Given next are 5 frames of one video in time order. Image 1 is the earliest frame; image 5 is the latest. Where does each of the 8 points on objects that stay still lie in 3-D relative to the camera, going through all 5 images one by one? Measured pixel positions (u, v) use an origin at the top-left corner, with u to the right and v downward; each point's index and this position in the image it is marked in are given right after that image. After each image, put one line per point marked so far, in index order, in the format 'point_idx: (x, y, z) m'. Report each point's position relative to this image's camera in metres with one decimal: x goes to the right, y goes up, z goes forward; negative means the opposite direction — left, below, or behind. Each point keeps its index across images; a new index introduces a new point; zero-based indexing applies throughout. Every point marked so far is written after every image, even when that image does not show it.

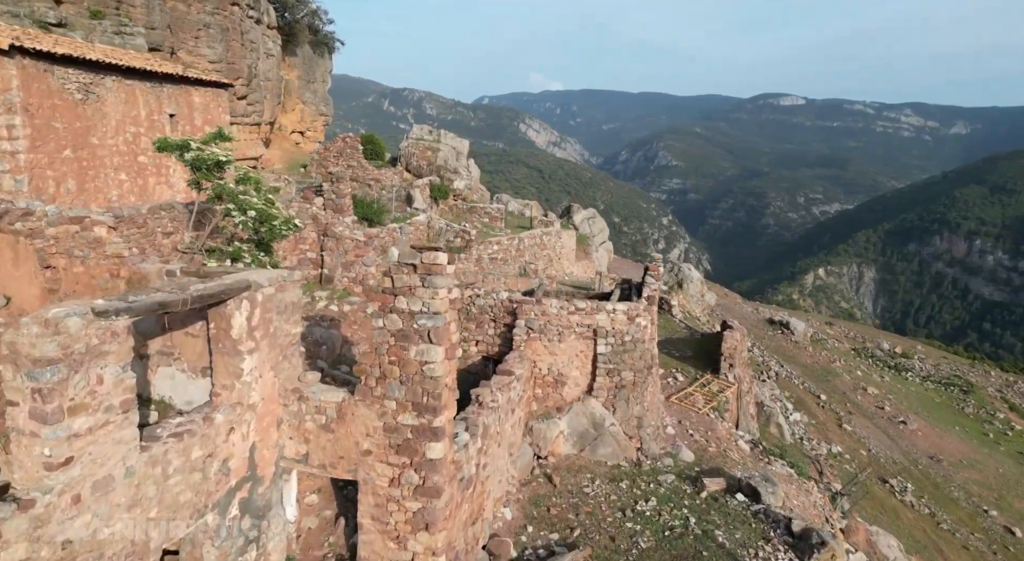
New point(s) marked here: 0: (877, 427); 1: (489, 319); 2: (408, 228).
0: (+9.7, -3.9, +16.5) m
1: (-0.3, -0.5, +8.3) m
2: (-2.5, +1.2, +14.4) m
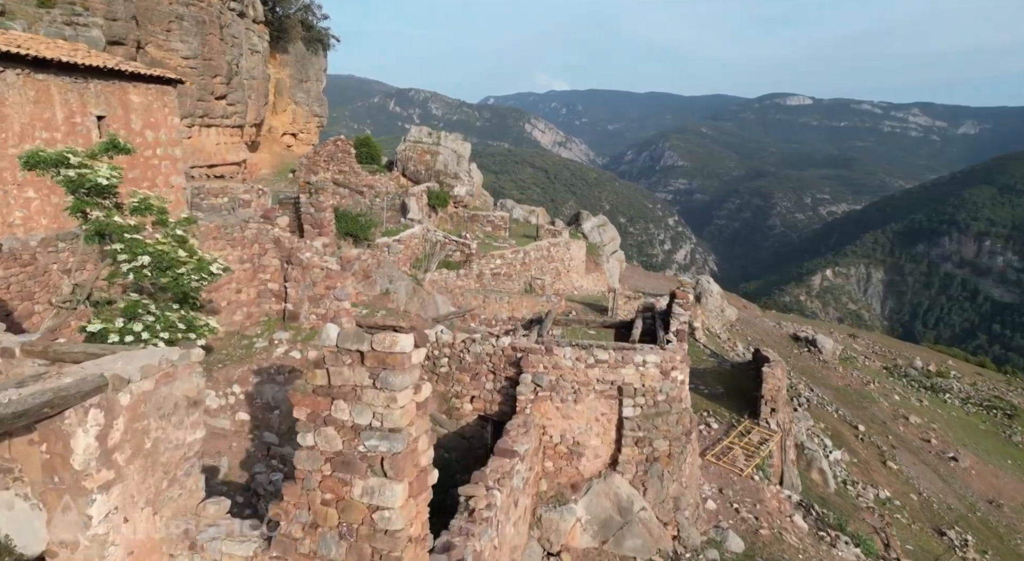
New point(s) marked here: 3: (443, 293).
0: (+9.8, -4.4, +14.8) m
1: (-0.3, -1.0, +6.7) m
2: (-2.4, +0.7, +12.8) m
3: (-1.4, -0.3, +12.4) m
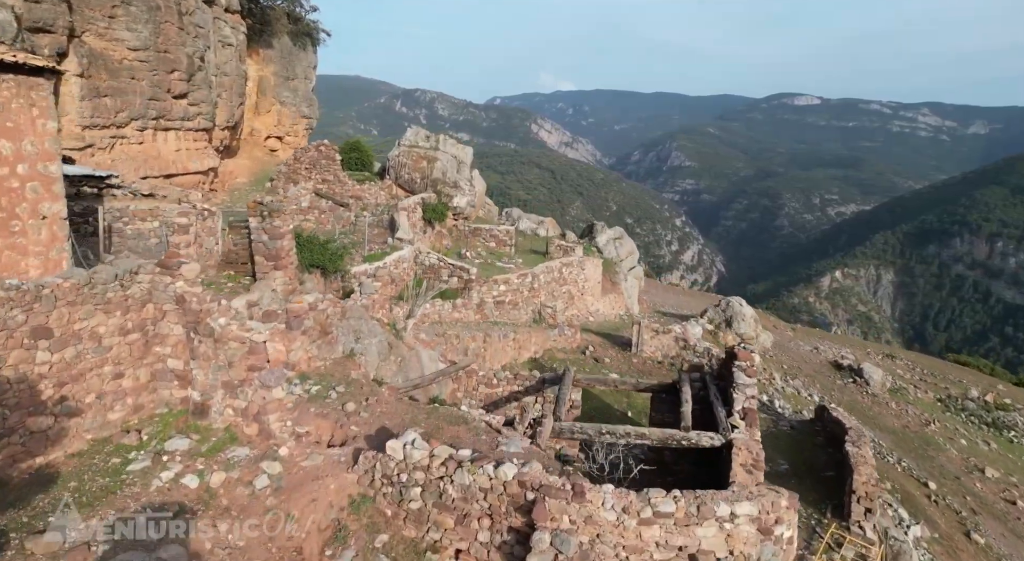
0: (+9.9, -5.0, +12.3) m
1: (-0.2, -1.6, +4.3) m
2: (-2.3, +0.1, +10.4) m
3: (-1.3, -0.9, +10.1) m
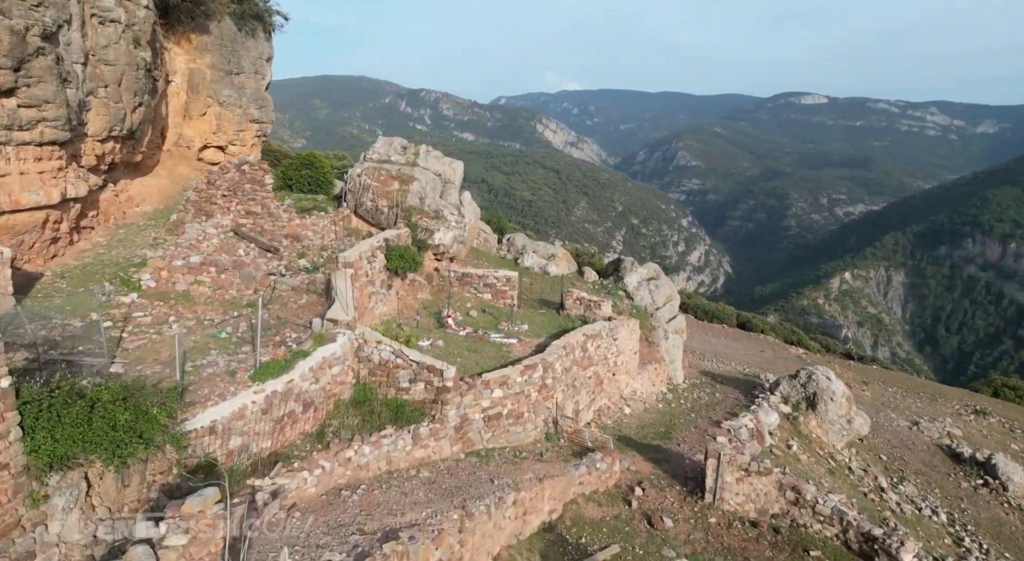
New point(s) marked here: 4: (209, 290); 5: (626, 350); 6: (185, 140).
0: (+9.9, -6.5, +7.1) m
1: (-0.3, -3.1, -0.8) m
2: (-2.3, -1.4, +5.4) m
3: (-1.3, -2.3, +5.0) m
4: (-4.6, -0.1, +9.4) m
5: (+2.3, -1.4, +12.4) m
6: (-9.1, +4.0, +17.5) m
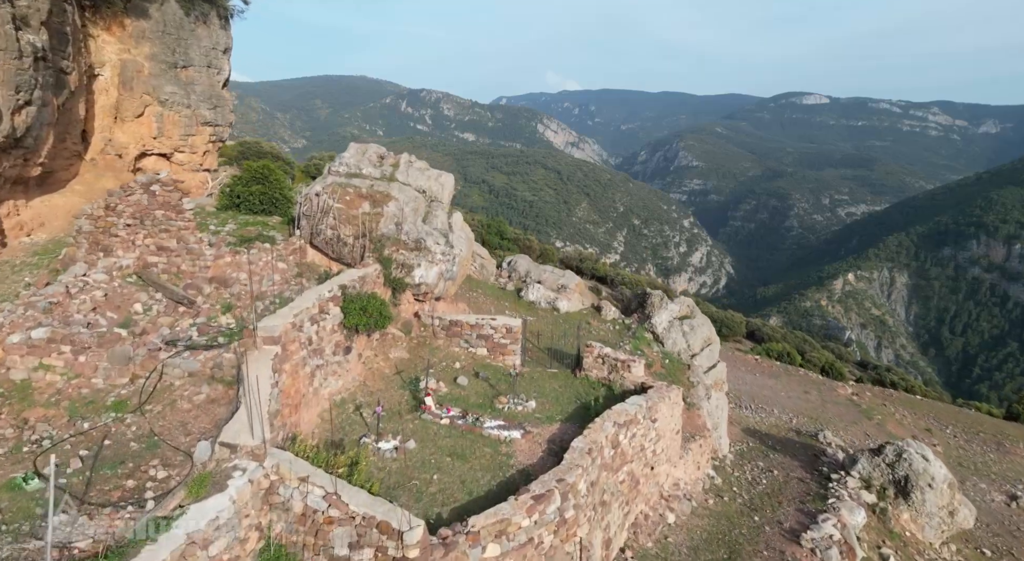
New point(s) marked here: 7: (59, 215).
0: (+10.0, -7.3, +3.9) m
1: (-0.3, -3.9, -3.9) m
2: (-2.3, -2.2, +2.2) m
3: (-1.3, -3.2, +1.8) m
4: (-4.5, -1.0, +6.2) m
5: (+2.3, -2.2, +9.2) m
6: (-9.0, +3.1, +14.3) m
7: (-8.3, +1.2, +11.3) m
